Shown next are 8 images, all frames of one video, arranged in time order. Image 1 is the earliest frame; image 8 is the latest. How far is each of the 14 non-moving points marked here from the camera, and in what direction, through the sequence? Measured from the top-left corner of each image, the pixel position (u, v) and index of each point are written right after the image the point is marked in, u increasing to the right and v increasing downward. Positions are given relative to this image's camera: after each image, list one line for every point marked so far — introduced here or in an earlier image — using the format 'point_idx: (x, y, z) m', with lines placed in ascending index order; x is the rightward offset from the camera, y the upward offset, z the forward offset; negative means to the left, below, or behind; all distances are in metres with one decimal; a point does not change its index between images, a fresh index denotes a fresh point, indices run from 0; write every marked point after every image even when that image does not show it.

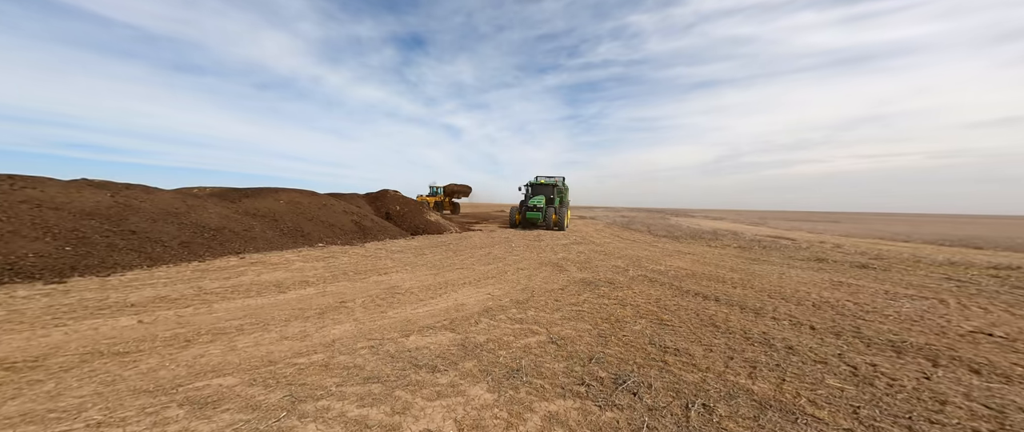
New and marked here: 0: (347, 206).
0: (-8.1, +0.5, +15.7) m
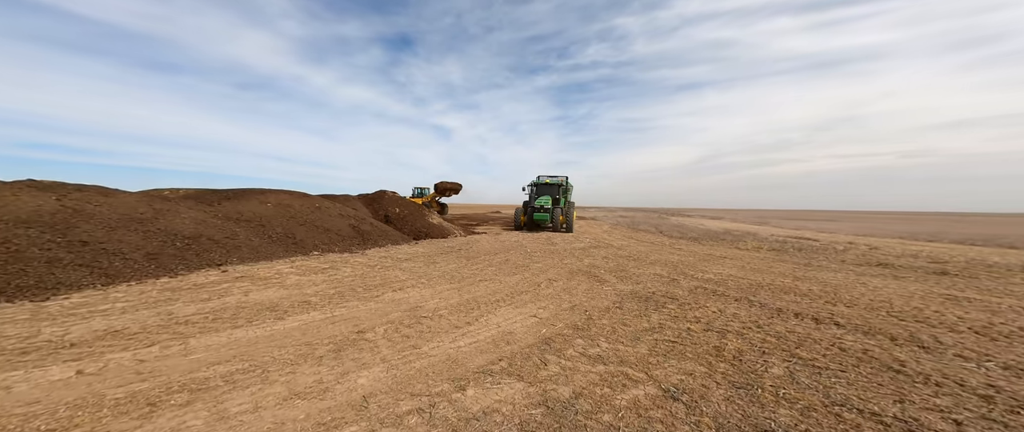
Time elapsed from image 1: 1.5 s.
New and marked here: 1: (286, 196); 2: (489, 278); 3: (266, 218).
0: (-7.7, +0.3, +14.6) m
1: (-9.6, +0.8, +13.4) m
2: (-0.5, -1.4, +7.0) m
3: (-8.8, -0.1, +11.3) m
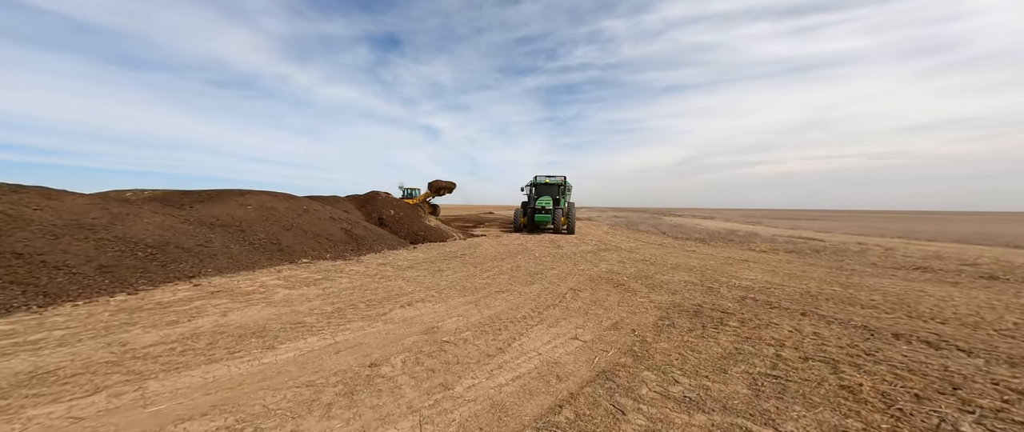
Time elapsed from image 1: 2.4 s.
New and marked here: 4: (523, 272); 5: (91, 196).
0: (-7.6, +0.2, +13.7) m
1: (-9.5, +0.7, +12.4) m
2: (-0.2, -1.5, +6.4) m
3: (-8.6, -0.2, +10.3) m
4: (+0.3, -1.5, +8.0) m
5: (-11.5, +0.5, +8.8) m
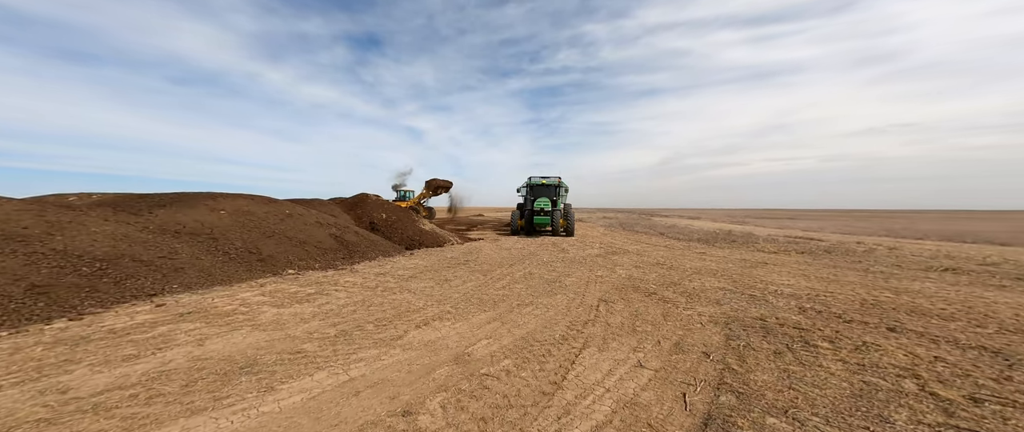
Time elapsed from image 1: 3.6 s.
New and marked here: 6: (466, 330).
0: (-7.5, 0.0, +12.7) m
1: (-9.4, +0.5, +11.4) m
2: (+0.3, -1.6, +5.7) m
3: (-8.3, -0.4, +9.3) m
4: (+0.6, -1.6, +7.4) m
5: (-11.2, +0.3, +7.6) m
6: (-0.6, -1.6, +4.5) m
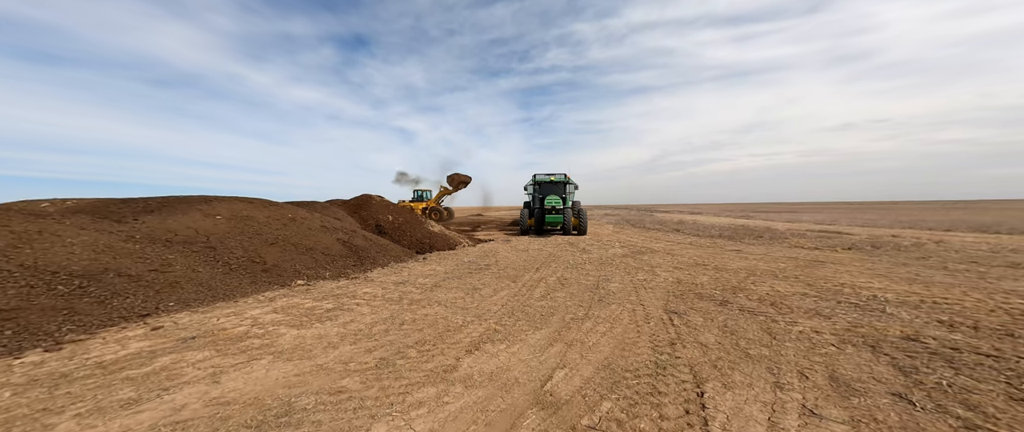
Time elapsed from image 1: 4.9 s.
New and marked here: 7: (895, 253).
0: (-6.8, -0.1, +11.8) m
1: (-8.7, +0.3, +10.4) m
2: (+1.1, -1.5, +4.9) m
3: (-7.6, -0.5, +8.4) m
4: (+1.4, -1.5, +6.6) m
5: (-10.5, +0.1, +6.7) m
6: (+0.2, -1.6, +3.7) m
7: (+10.7, -1.0, +9.1) m
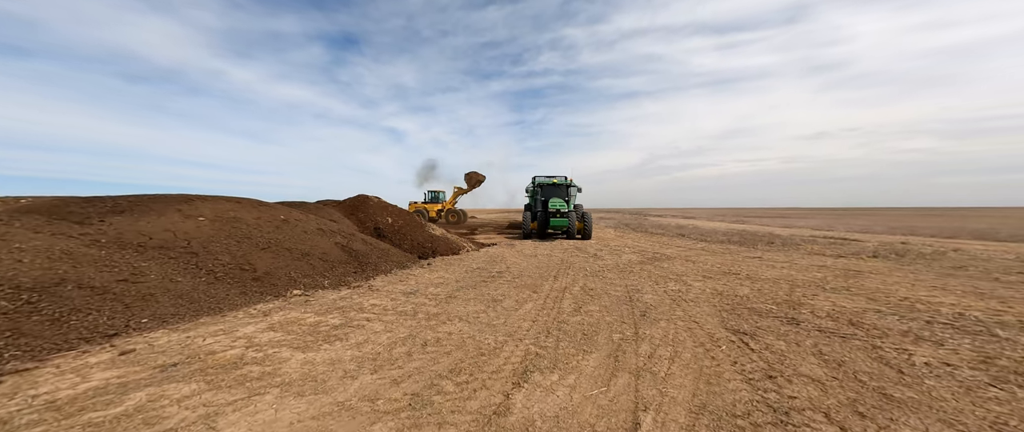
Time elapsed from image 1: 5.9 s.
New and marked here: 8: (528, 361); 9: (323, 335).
0: (-6.5, -0.2, +10.9) m
1: (-8.3, +0.3, +9.5) m
2: (+1.6, -1.6, +4.3) m
3: (-7.1, -0.6, +7.5) m
4: (+1.9, -1.6, +6.0) m
5: (-10.0, +0.1, +5.7) m
6: (+0.8, -1.6, +3.0) m
7: (+11.2, -1.2, +8.7) m
8: (+0.2, -1.7, +4.0) m
9: (-2.8, -1.7, +4.7) m
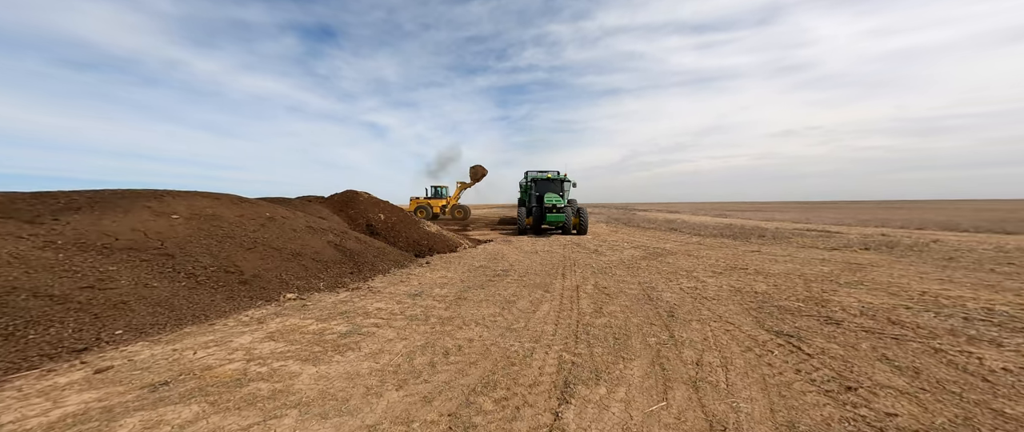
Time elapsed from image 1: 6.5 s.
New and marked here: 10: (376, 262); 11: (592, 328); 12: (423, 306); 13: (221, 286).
0: (-6.4, -0.1, +10.2) m
1: (-8.1, +0.4, +8.7) m
2: (+2.0, -1.6, +4.0) m
3: (-6.9, -0.5, +6.7) m
4: (+2.2, -1.6, +5.8) m
5: (-9.6, +0.1, +4.8) m
6: (+1.3, -1.6, +2.7) m
7: (+11.3, -1.0, +9.0) m
8: (+0.6, -1.7, +3.7) m
9: (-2.4, -1.7, +4.3) m
10: (-3.8, -1.3, +9.1) m
11: (+1.2, -1.6, +5.0) m
12: (-1.7, -1.6, +6.0) m
13: (-5.3, -1.3, +6.0) m
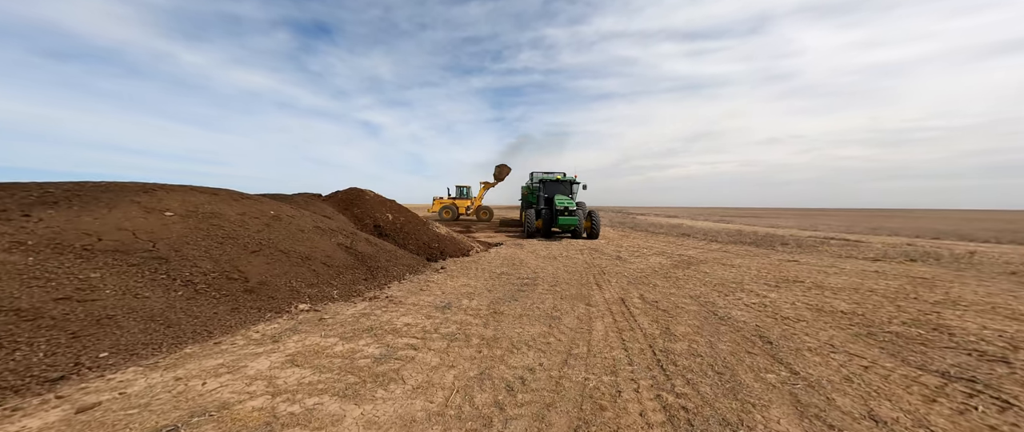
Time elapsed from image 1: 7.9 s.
0: (-5.6, 0.0, +9.2) m
1: (-7.3, +0.5, +7.6) m
2: (+2.9, -1.6, +3.2) m
3: (-6.0, -0.4, +5.7) m
4: (+3.1, -1.6, +4.9) m
5: (-8.7, +0.3, +3.7) m
6: (+2.2, -1.7, +1.9) m
7: (+12.1, -1.3, +8.4) m
8: (+1.5, -1.7, +2.8) m
9: (-1.5, -1.7, +3.3) m
10: (-3.0, -1.3, +8.0) m
11: (+2.1, -1.7, +4.1) m
12: (-0.8, -1.6, +5.1) m
13: (-4.5, -1.2, +5.0) m
